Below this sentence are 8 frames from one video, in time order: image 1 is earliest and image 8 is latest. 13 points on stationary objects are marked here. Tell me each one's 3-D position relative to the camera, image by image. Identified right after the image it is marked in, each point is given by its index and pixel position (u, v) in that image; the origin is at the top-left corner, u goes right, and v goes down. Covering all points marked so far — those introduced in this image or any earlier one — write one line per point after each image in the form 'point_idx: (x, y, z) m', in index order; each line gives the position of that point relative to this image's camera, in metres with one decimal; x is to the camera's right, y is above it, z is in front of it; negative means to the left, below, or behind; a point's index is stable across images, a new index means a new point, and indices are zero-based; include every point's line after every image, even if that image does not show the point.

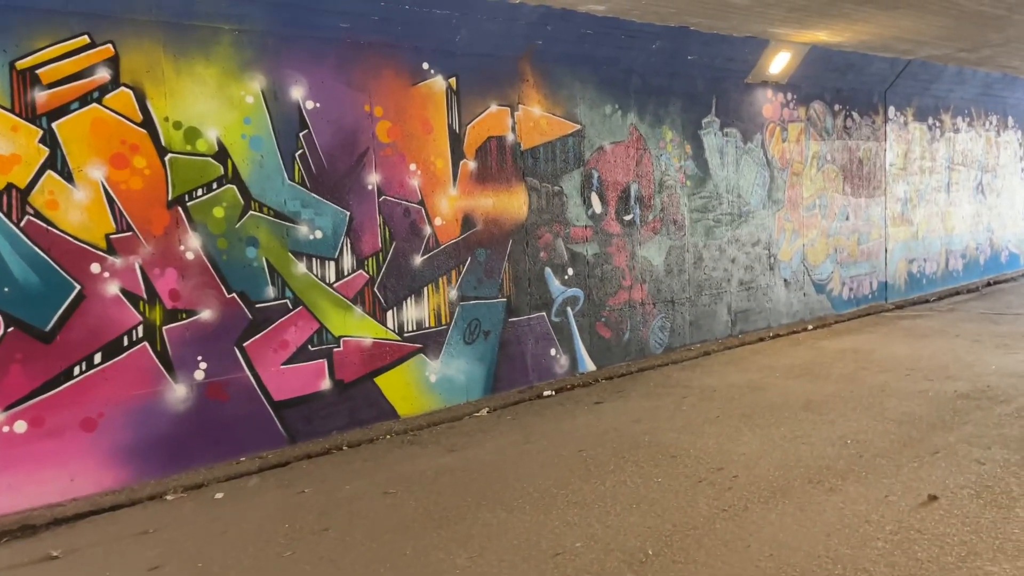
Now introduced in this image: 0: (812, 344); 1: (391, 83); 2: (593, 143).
0: (+3.1, -0.6, +8.5) m
1: (-0.9, +1.6, +6.1) m
2: (+0.8, +1.4, +7.6) m
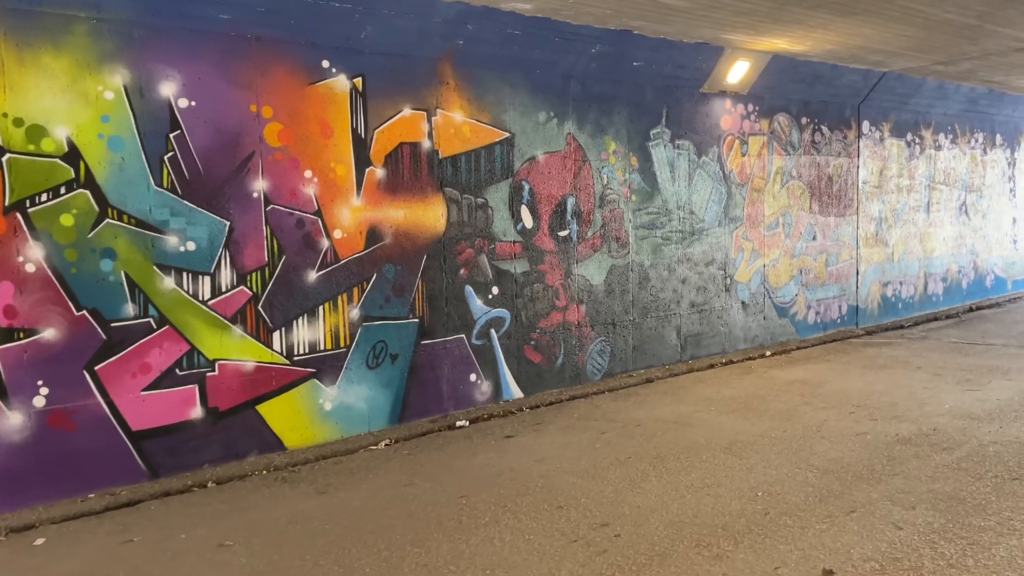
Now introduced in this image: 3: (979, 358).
0: (+2.4, -0.9, +7.9) m
1: (-1.6, +1.4, +5.6) m
2: (+0.1, +1.2, +7.0) m
3: (+4.8, -0.7, +8.3) m
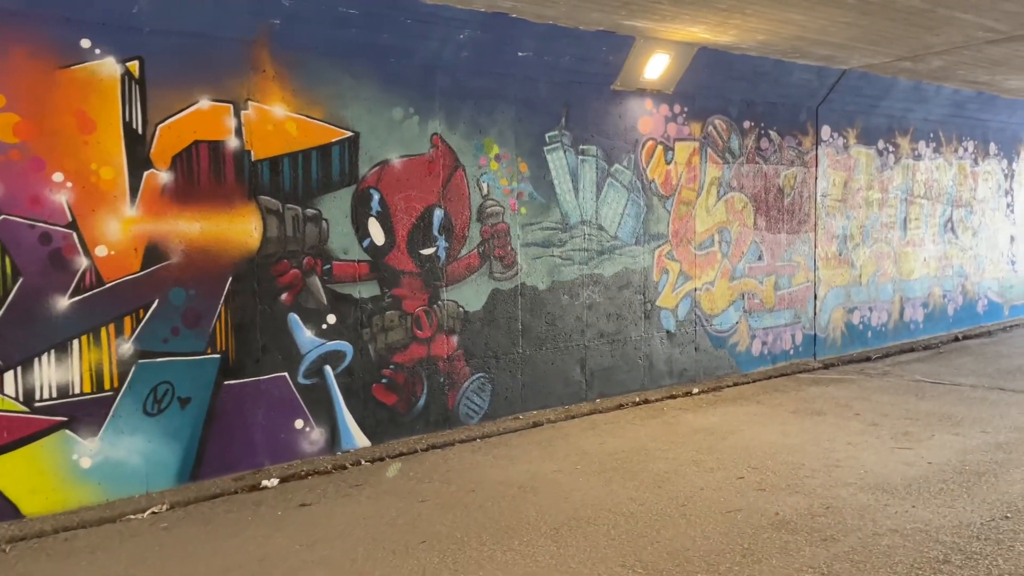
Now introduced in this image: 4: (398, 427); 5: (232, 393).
0: (+1.3, -1.1, +6.7) m
1: (-2.8, +1.3, +4.5) m
2: (-1.0, +1.0, +5.9) m
3: (+3.7, -1.0, +7.0) m
4: (-0.9, -1.1, +6.1) m
5: (-1.9, -0.7, +5.4) m
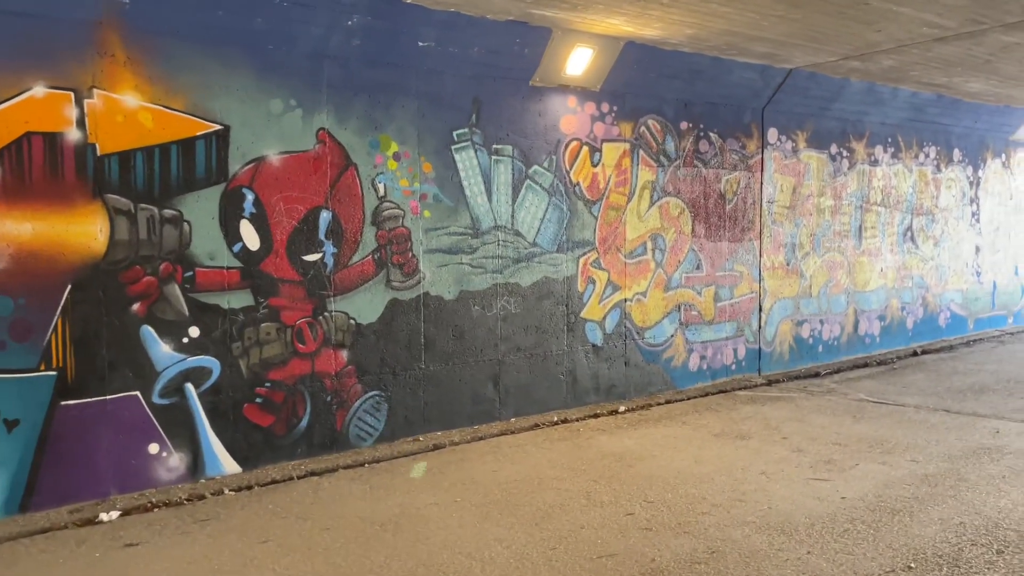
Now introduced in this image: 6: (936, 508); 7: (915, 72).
0: (+0.5, -1.2, +6.2) m
1: (-3.5, +1.2, +4.0) m
2: (-1.8, +0.9, +5.4) m
3: (+2.9, -1.1, +6.5) m
4: (-1.6, -1.1, +5.6) m
5: (-2.6, -0.7, +4.8) m
6: (+2.3, -1.2, +4.4) m
7: (+4.5, +2.4, +8.9) m
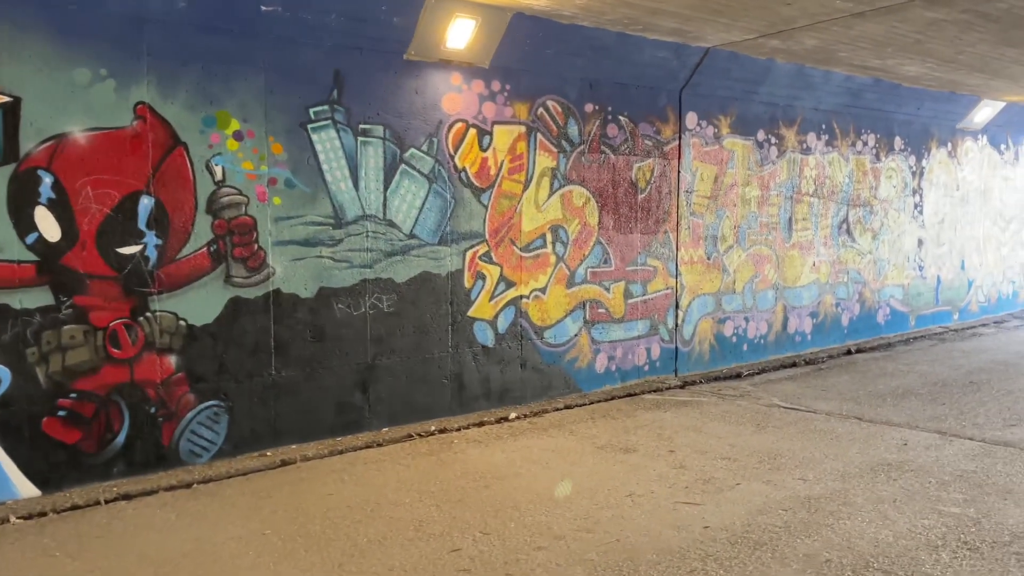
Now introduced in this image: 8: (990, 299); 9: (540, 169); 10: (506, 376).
0: (-0.4, -1.2, +5.6) m
1: (-4.4, +1.2, +3.2) m
2: (-2.7, +0.9, +4.7) m
3: (+1.9, -1.1, +5.9) m
4: (-2.6, -1.1, +4.9) m
5: (-3.6, -0.7, +4.1) m
6: (+1.4, -1.2, +3.9) m
7: (+3.4, +2.4, +8.4) m
8: (+7.9, -0.2, +13.3) m
9: (+0.3, +1.1, +7.1) m
10: (-0.1, -0.8, +7.0) m
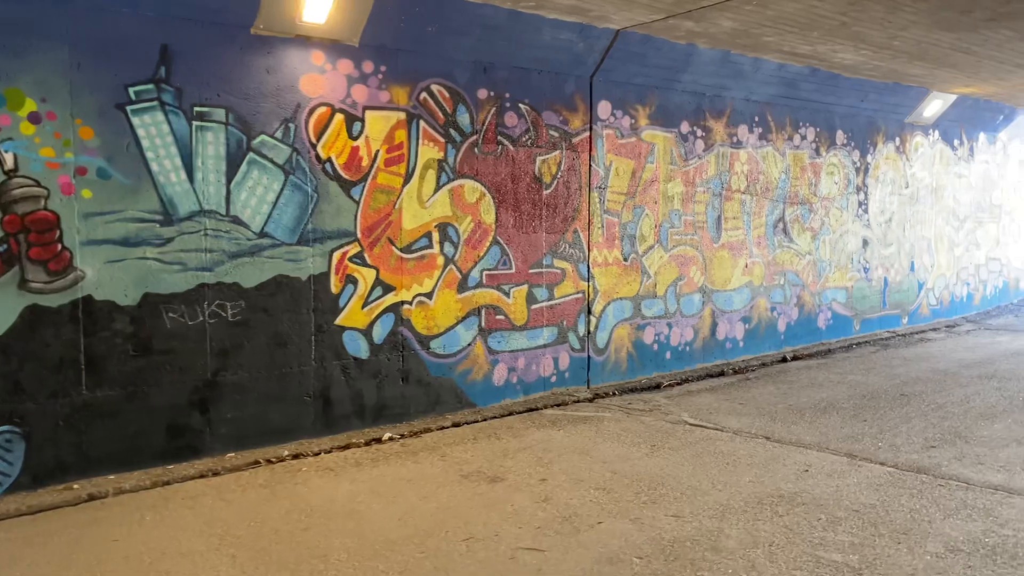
0: (-1.4, -1.2, +4.8) m
1: (-5.3, +1.2, +2.4) m
2: (-3.6, +0.9, +3.9) m
3: (+1.0, -1.1, +5.2) m
4: (-3.5, -1.1, +4.1) m
5: (-4.4, -0.8, +3.3) m
6: (+0.5, -1.2, +3.2) m
7: (+2.5, +2.4, +7.7) m
8: (+6.8, -0.2, +12.8) m
9: (-0.7, +1.0, +6.4) m
10: (-1.0, -0.8, +6.2) m
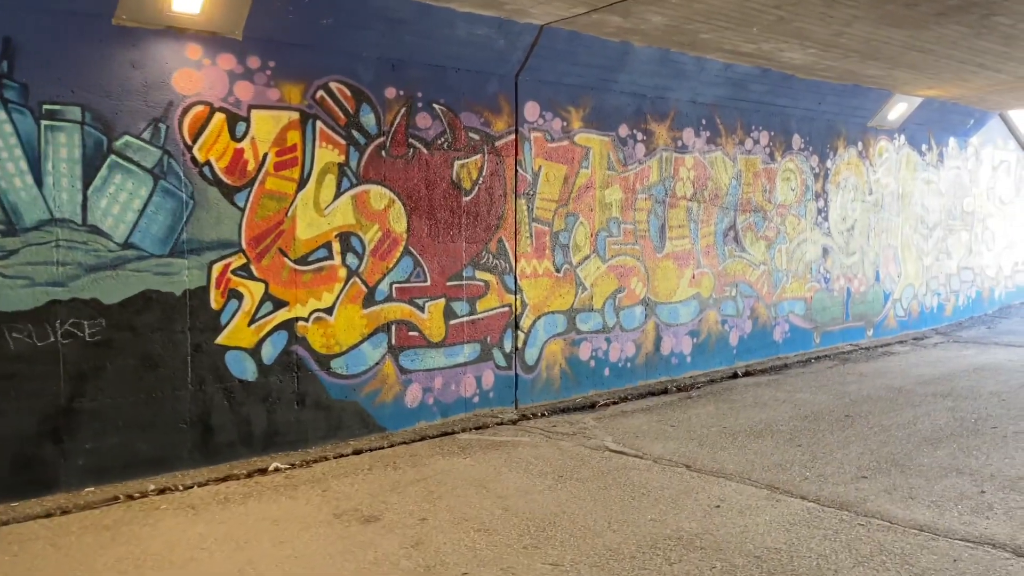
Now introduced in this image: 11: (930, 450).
0: (-2.0, -1.3, +4.3) m
1: (-6.0, +1.1, +1.9) m
2: (-4.3, +0.8, +3.4) m
3: (+0.3, -1.2, +4.7) m
4: (-4.2, -1.2, +3.6) m
5: (-5.1, -0.9, +2.7) m
6: (-0.1, -1.3, +2.7) m
7: (+1.8, +2.3, +7.3) m
8: (+6.1, -0.4, +12.3) m
9: (-1.4, +0.9, +5.9) m
10: (-1.7, -0.9, +5.7) m
11: (+2.8, -1.1, +5.5) m
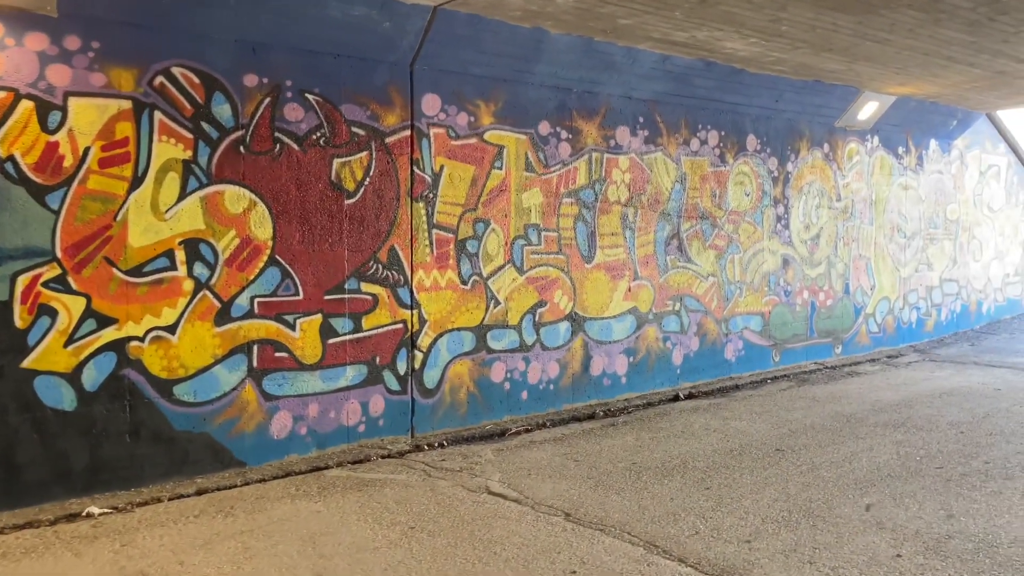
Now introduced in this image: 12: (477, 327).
0: (-2.9, -1.4, +3.6) m
1: (-6.9, +1.1, +1.2) m
2: (-5.2, +0.8, +2.7) m
3: (-0.6, -1.3, +3.9) m
4: (-5.1, -1.3, +2.9) m
5: (-6.0, -0.9, +2.0) m
6: (-1.0, -1.4, +1.9) m
7: (+0.9, +2.2, +6.5) m
8: (+5.3, -0.6, +11.5) m
9: (-2.2, +0.8, +5.2) m
10: (-2.5, -1.0, +5.0) m
11: (+2.0, -1.2, +4.7) m
12: (-0.3, -0.3, +6.8) m
